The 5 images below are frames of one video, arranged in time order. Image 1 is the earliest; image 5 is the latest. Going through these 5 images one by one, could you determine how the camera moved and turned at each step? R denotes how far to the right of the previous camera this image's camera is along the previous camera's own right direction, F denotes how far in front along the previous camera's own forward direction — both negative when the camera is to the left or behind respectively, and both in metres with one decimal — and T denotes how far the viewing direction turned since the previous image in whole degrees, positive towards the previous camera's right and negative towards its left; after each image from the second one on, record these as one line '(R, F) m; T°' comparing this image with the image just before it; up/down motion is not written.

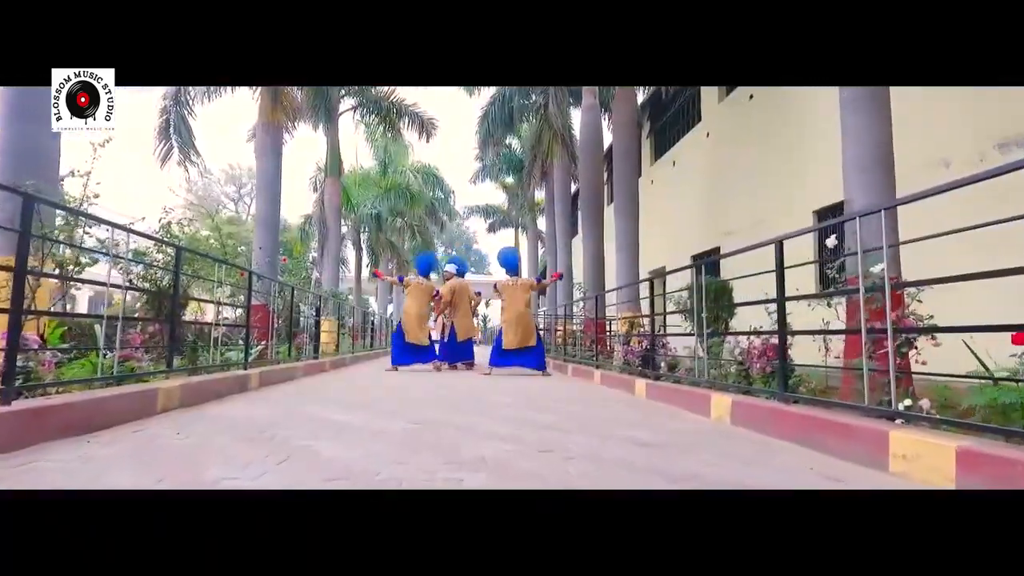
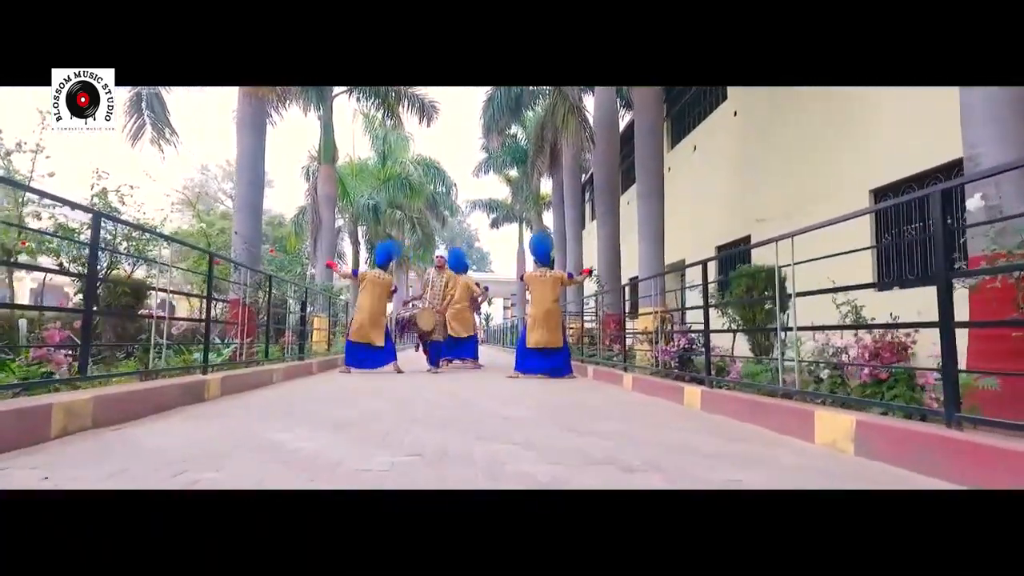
(-0.1, +1.2) m; 0°
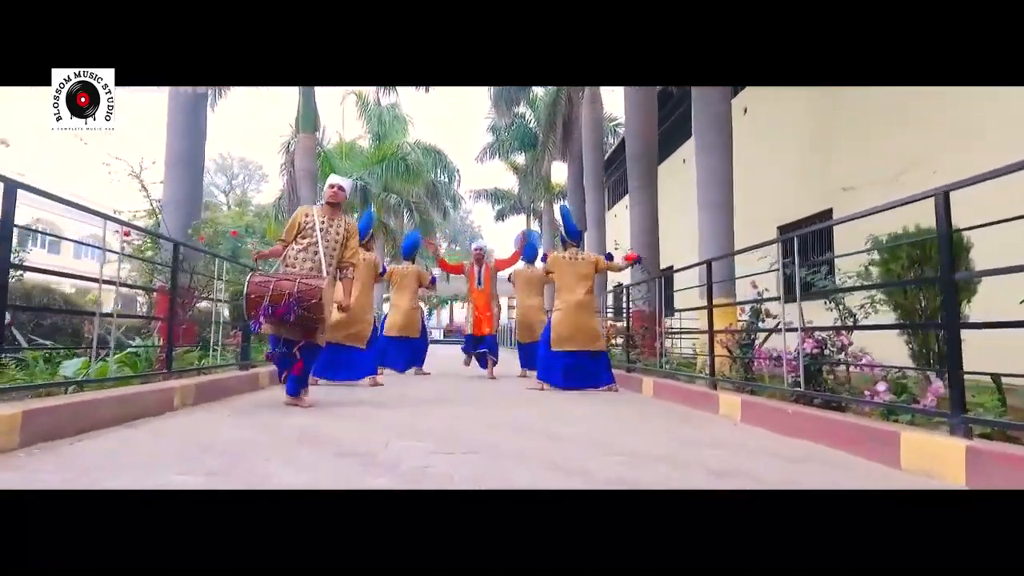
(-0.1, +2.4) m; 0°
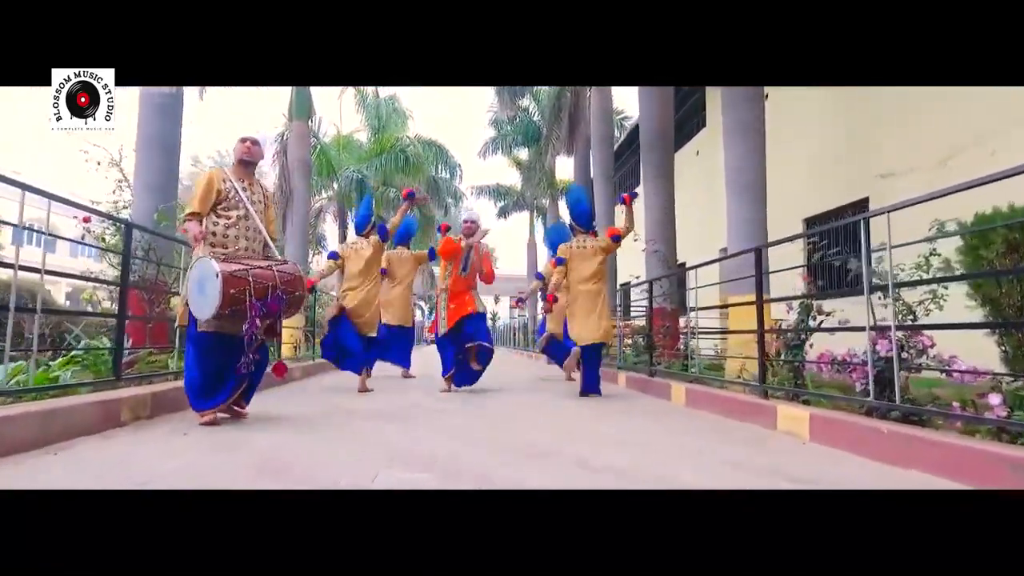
(0.0, +0.7) m; 0°
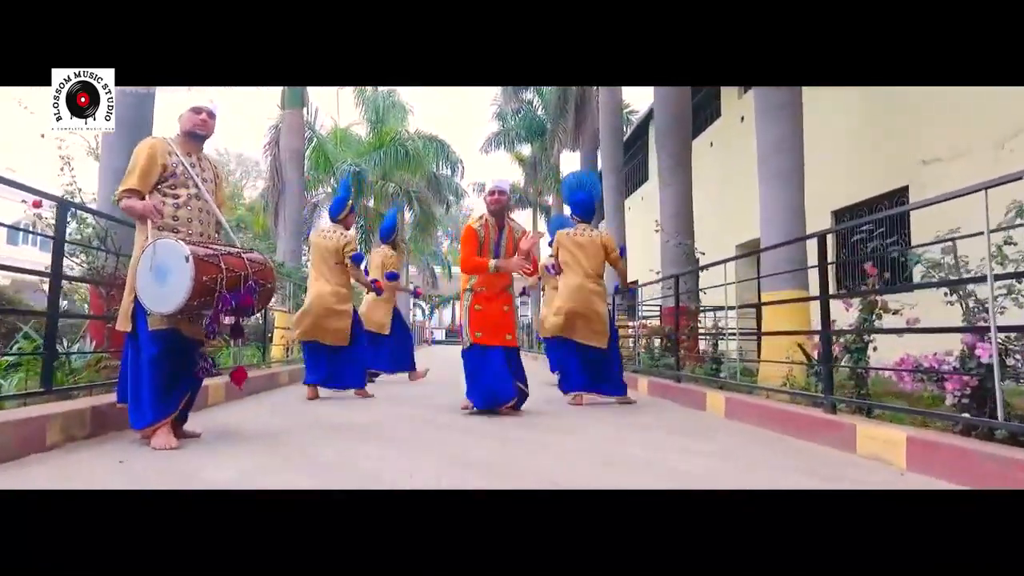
(0.0, +0.7) m; 0°
